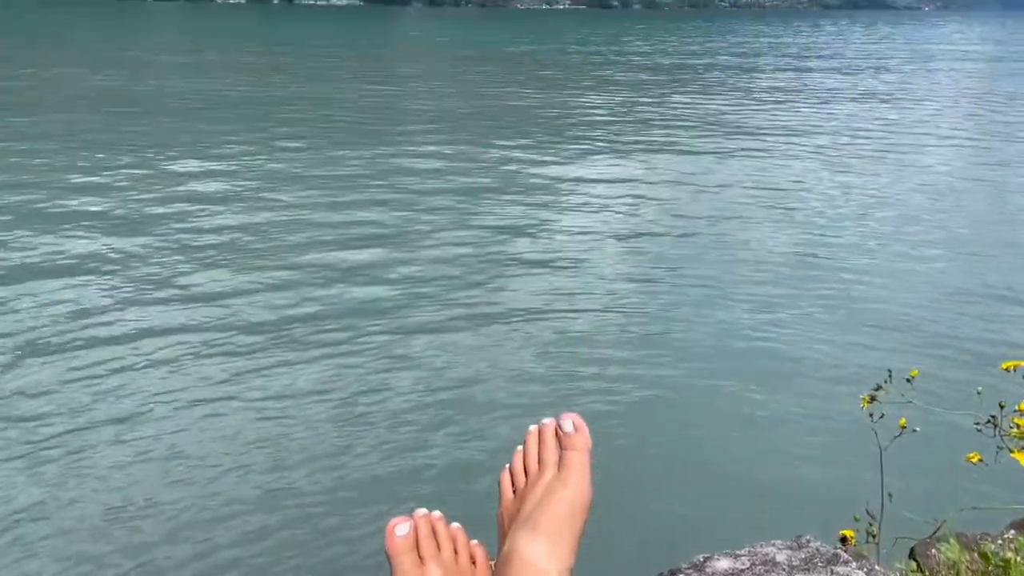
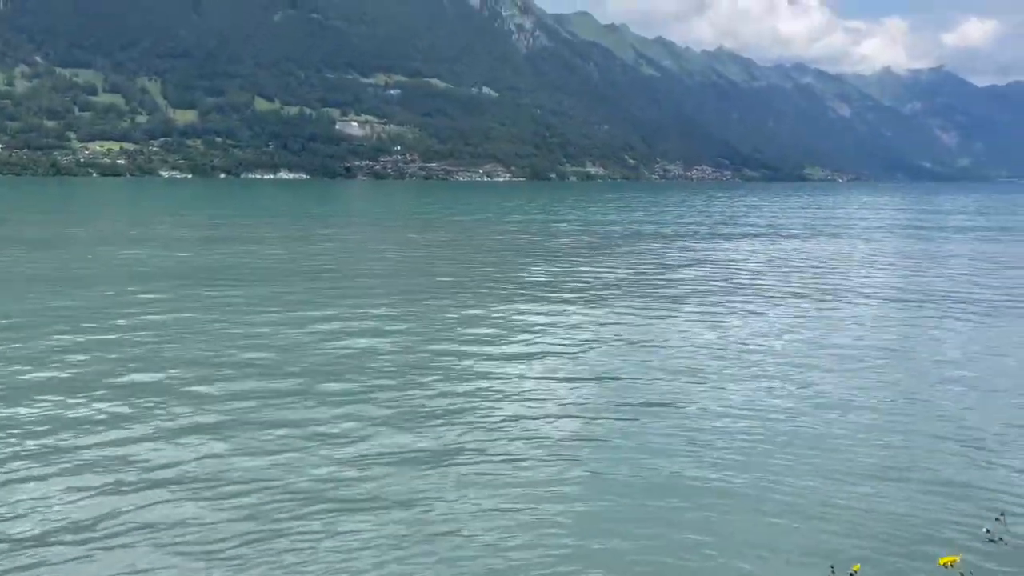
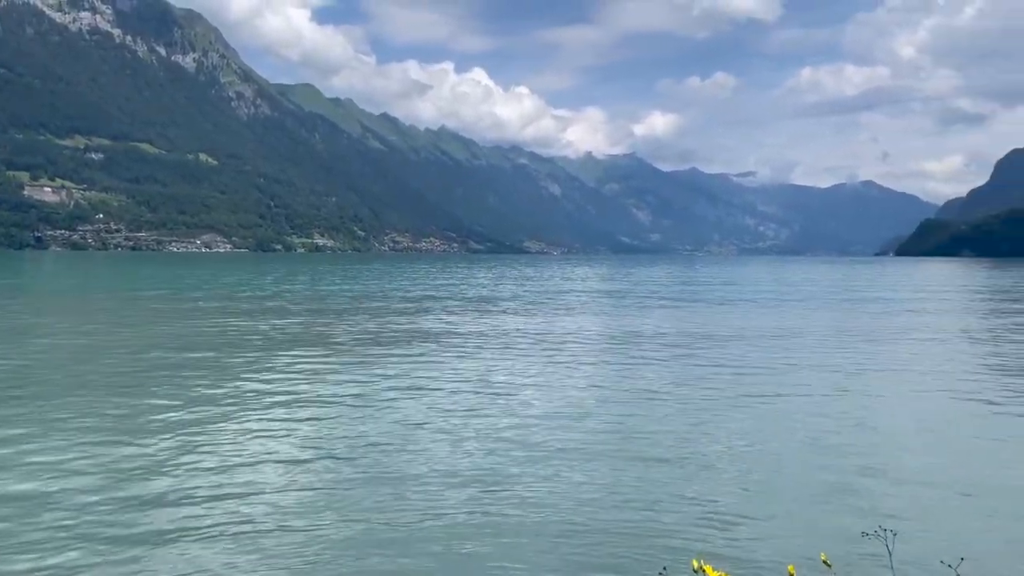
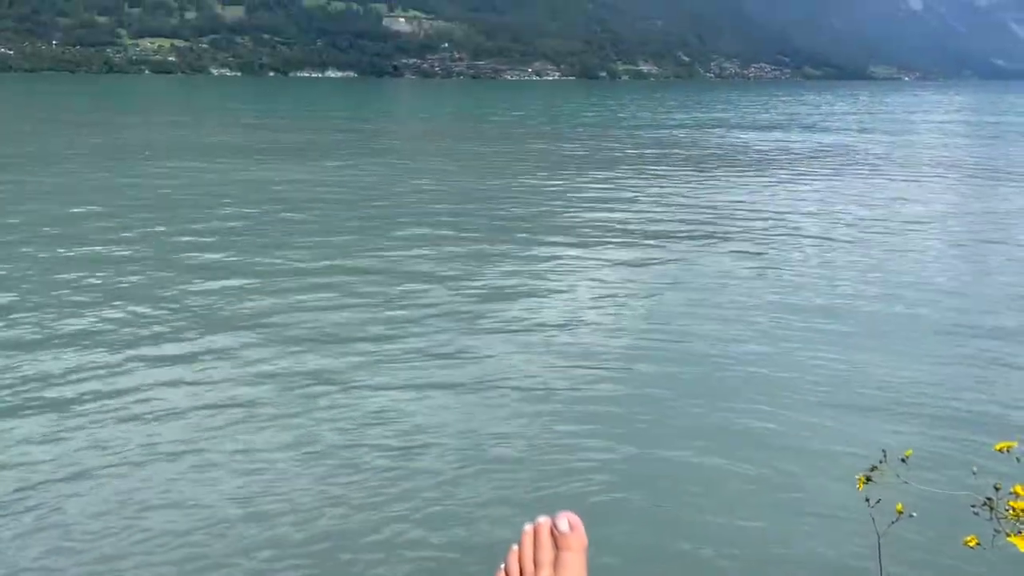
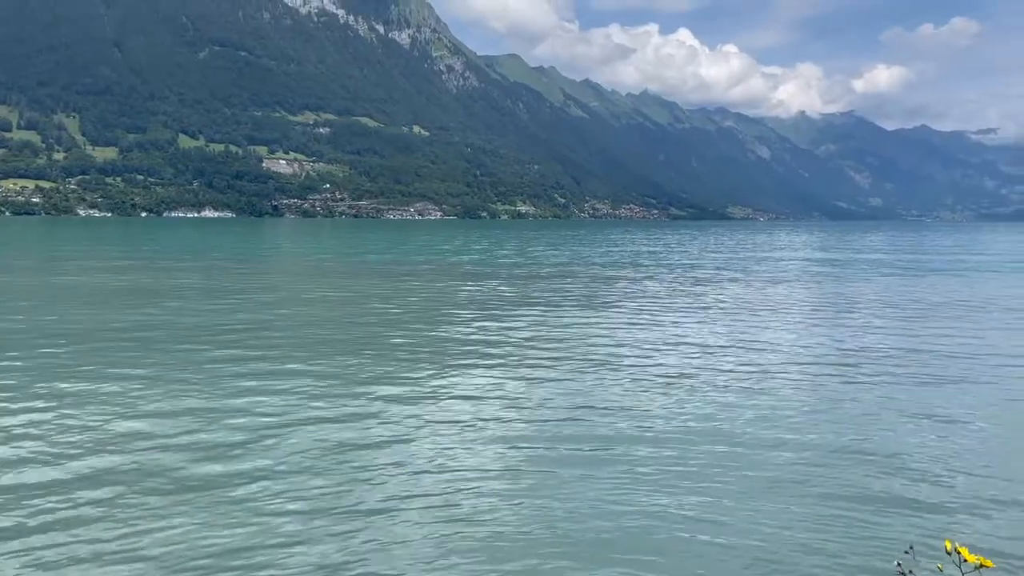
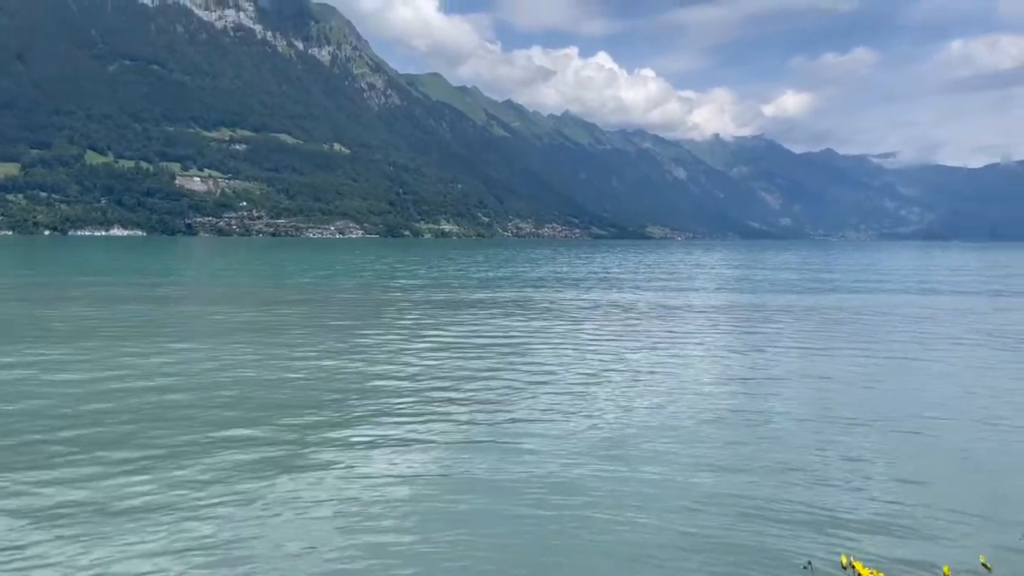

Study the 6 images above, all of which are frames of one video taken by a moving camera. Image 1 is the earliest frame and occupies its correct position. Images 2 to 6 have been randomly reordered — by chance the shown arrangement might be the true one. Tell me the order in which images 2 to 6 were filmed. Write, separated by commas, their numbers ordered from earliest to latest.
4, 2, 5, 6, 3
